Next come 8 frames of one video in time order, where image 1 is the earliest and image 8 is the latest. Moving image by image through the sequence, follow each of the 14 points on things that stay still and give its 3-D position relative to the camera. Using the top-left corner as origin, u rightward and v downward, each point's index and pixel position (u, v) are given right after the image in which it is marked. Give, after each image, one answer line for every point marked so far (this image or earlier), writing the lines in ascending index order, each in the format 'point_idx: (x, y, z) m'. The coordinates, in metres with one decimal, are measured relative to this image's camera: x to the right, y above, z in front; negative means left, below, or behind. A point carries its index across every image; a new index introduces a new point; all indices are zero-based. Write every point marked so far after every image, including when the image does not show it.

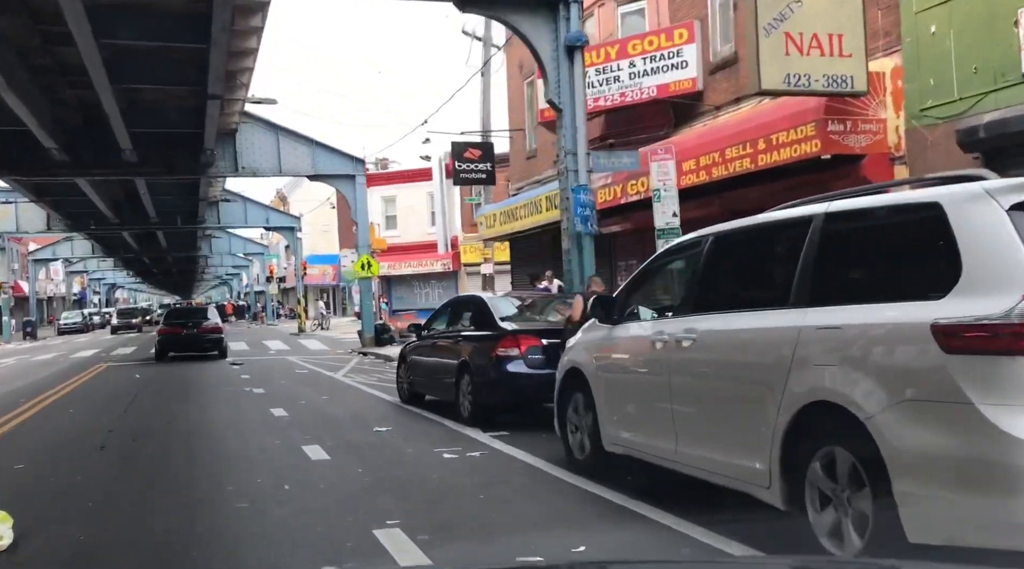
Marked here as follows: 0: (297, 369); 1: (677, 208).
0: (-4.6, -1.8, +20.0) m
1: (+1.9, +0.9, +10.3) m
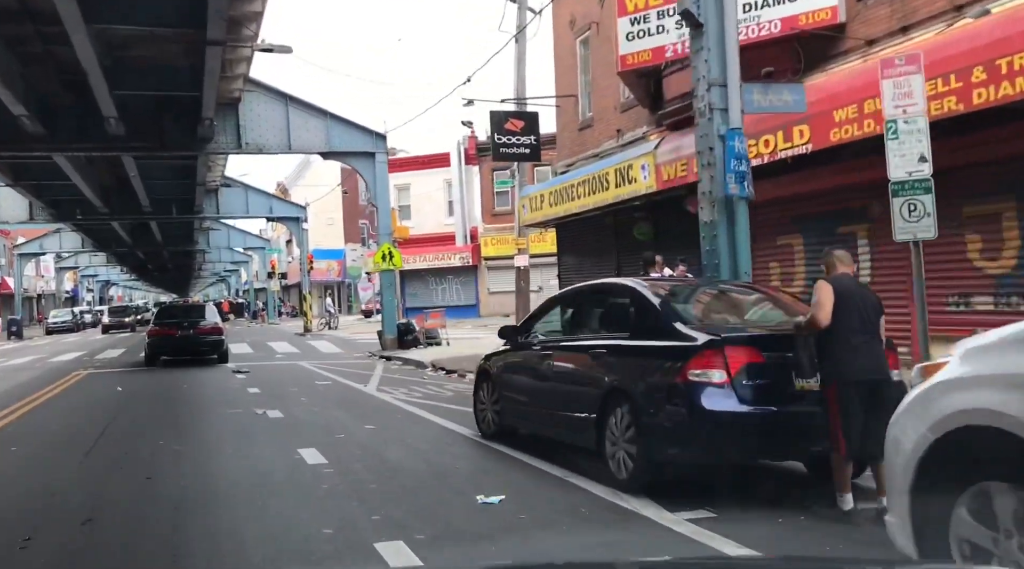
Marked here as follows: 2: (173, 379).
0: (-3.5, -1.7, +16.4) m
1: (+3.0, +1.0, +6.7) m
2: (-7.3, -2.0, +19.9) m
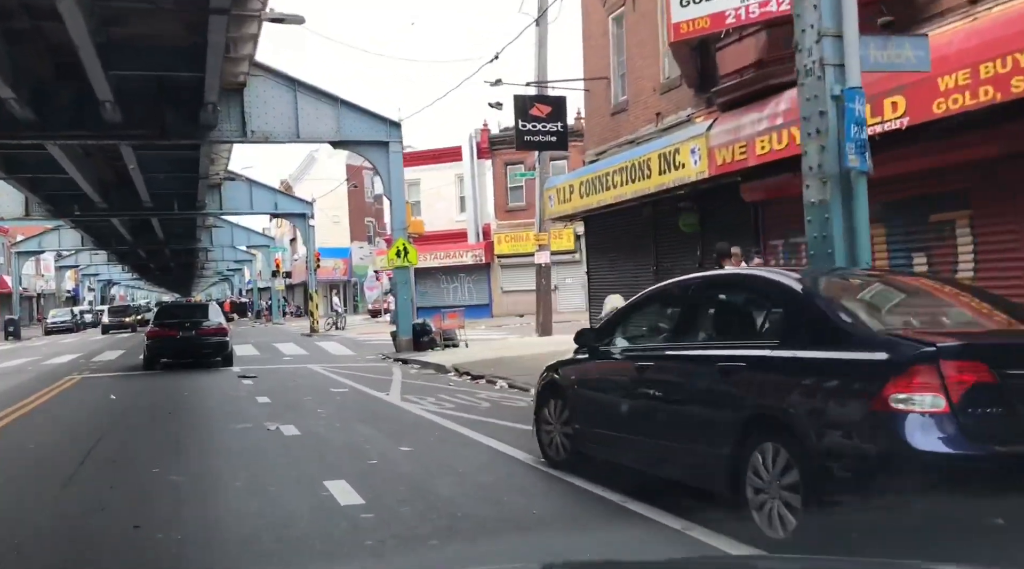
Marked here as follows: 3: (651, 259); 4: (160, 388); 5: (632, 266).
0: (-2.9, -1.6, +14.9) m
1: (+3.6, +1.0, +5.2) m
2: (-6.7, -2.0, +18.3) m
3: (+2.7, +0.5, +17.9) m
4: (-6.8, -2.0, +17.8) m
5: (+2.5, +0.4, +18.8) m
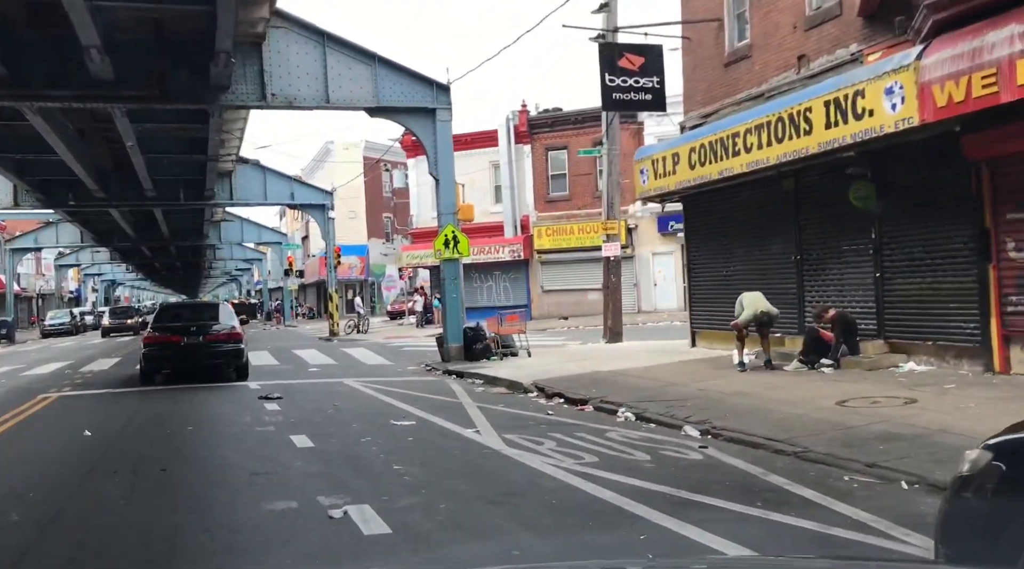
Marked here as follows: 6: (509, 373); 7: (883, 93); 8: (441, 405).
0: (-1.5, -1.5, +10.8) m
1: (+5.0, +1.2, +1.1) m
2: (-5.2, -1.9, +14.3) m
3: (+4.2, +0.6, +13.9) m
4: (-5.3, -1.9, +13.8) m
5: (+3.9, +0.5, +14.7) m
6: (-0.1, -1.5, +16.2) m
7: (+4.3, +2.2, +10.7) m
8: (-0.9, -1.6, +12.4) m
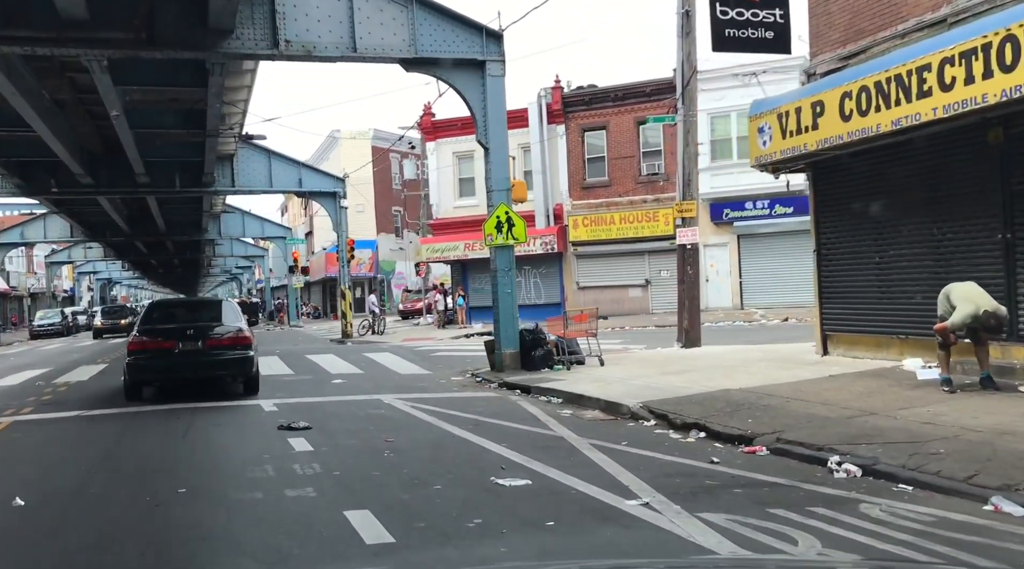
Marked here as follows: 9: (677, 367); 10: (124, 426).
0: (-0.3, -1.4, +7.2) m
1: (+6.2, +1.3, -2.5) m
2: (-4.0, -1.7, +10.7) m
3: (+5.4, +0.7, +10.3) m
4: (-4.1, -1.8, +10.2) m
5: (+5.1, +0.6, +11.1) m
6: (+1.1, -1.4, +12.6) m
7: (+5.5, +2.3, +7.1) m
8: (+0.3, -1.5, +8.8) m
9: (+2.5, -1.3, +14.1) m
10: (-4.8, -1.8, +11.5) m
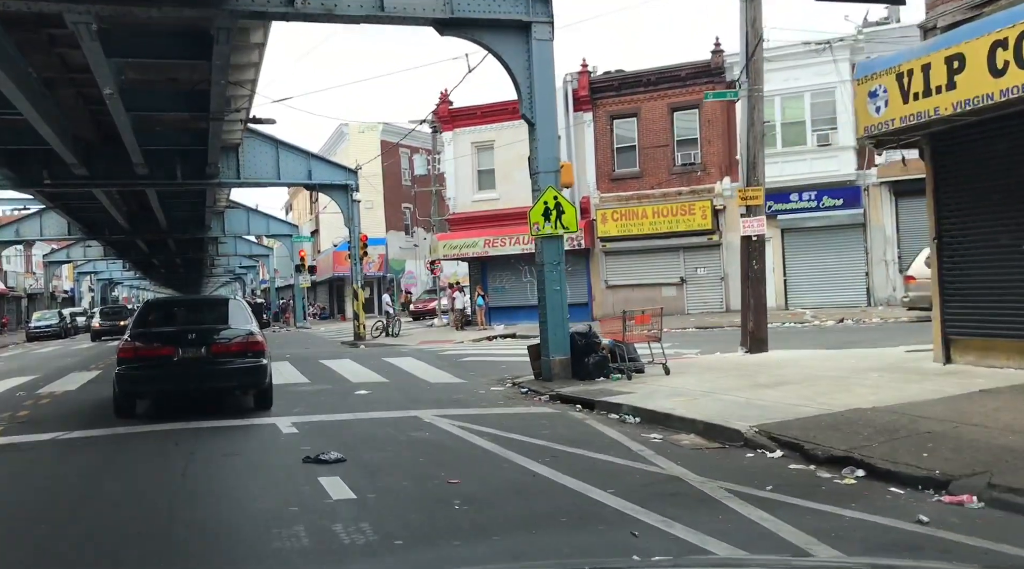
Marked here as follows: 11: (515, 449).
0: (+0.5, -1.3, +5.1) m
1: (+6.9, +1.3, -4.6) m
2: (-3.3, -1.7, +8.6) m
3: (+6.1, +0.8, +8.1) m
4: (-3.4, -1.7, +8.1) m
5: (+5.9, +0.7, +9.0) m
6: (+1.9, -1.3, +10.5) m
7: (+6.2, +2.4, +4.9) m
8: (+1.0, -1.4, +6.7) m
9: (+3.3, -1.2, +11.9) m
10: (-4.1, -1.7, +9.4) m
11: (0.0, -1.5, +8.4) m
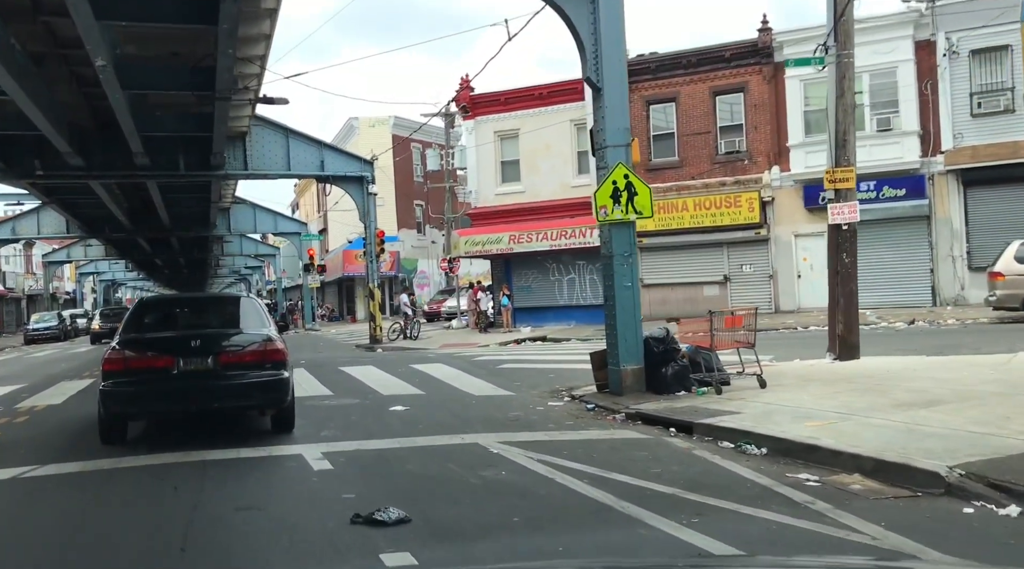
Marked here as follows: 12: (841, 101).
0: (+1.2, -1.3, +2.9) m
1: (+7.6, +1.4, -6.9) m
2: (-2.5, -1.6, +6.4) m
3: (+6.9, +0.9, +5.9) m
4: (-2.6, -1.7, +5.9) m
5: (+6.7, +0.8, +6.7) m
6: (+2.7, -1.3, +8.2) m
7: (+7.0, +2.5, +2.7) m
8: (+1.8, -1.4, +4.4) m
9: (+4.1, -1.1, +9.7) m
10: (-3.3, -1.7, +7.2) m
11: (+0.8, -1.4, +6.2) m
12: (+5.2, +2.9, +14.5) m
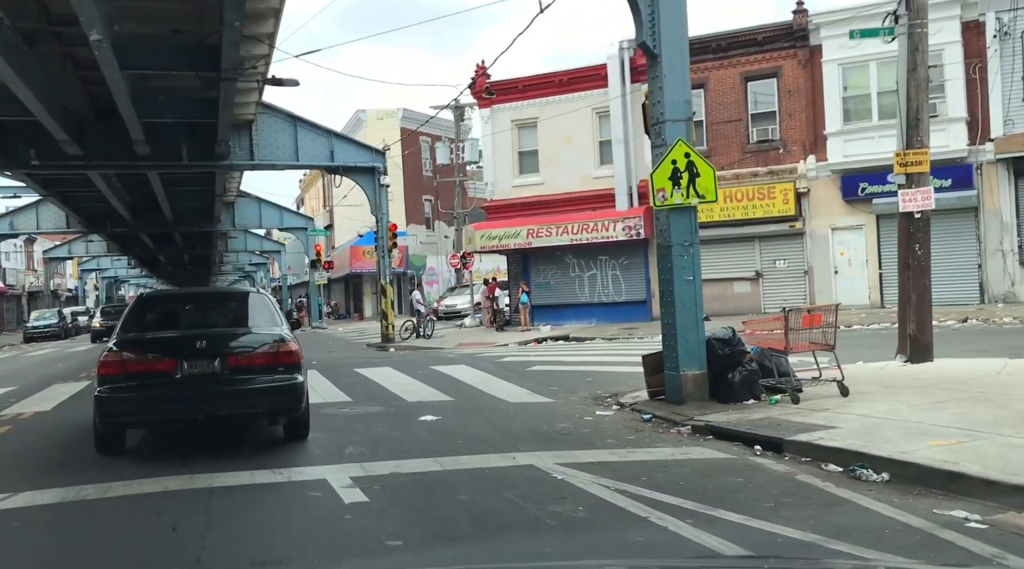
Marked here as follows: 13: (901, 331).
0: (+1.7, -1.2, +1.5) m
1: (+8.0, +1.5, -8.3) m
2: (-2.0, -1.6, +5.0) m
3: (+7.4, +0.9, +4.5) m
4: (-2.1, -1.6, +4.5) m
5: (+7.2, +0.8, +5.3) m
6: (+3.2, -1.2, +6.8) m
7: (+7.5, +2.5, +1.3) m
8: (+2.3, -1.3, +3.0) m
9: (+4.6, -1.1, +8.3) m
10: (-2.8, -1.6, +5.8) m
11: (+1.3, -1.4, +4.8) m
12: (+5.7, +2.9, +13.1) m
13: (+5.6, -0.7, +13.4) m
